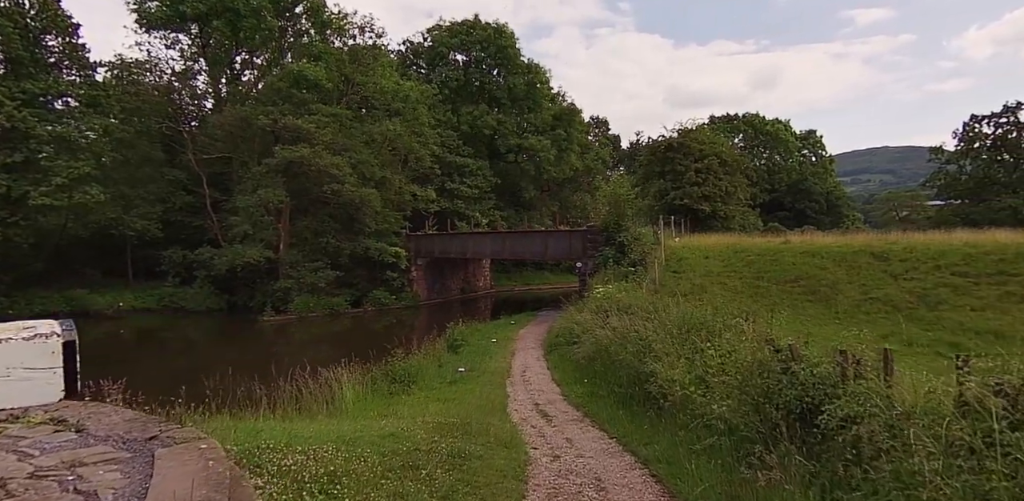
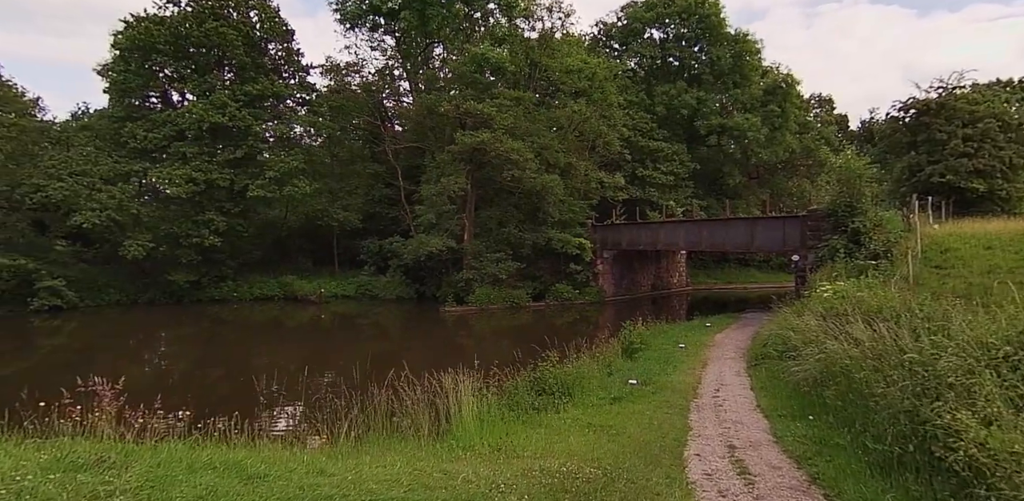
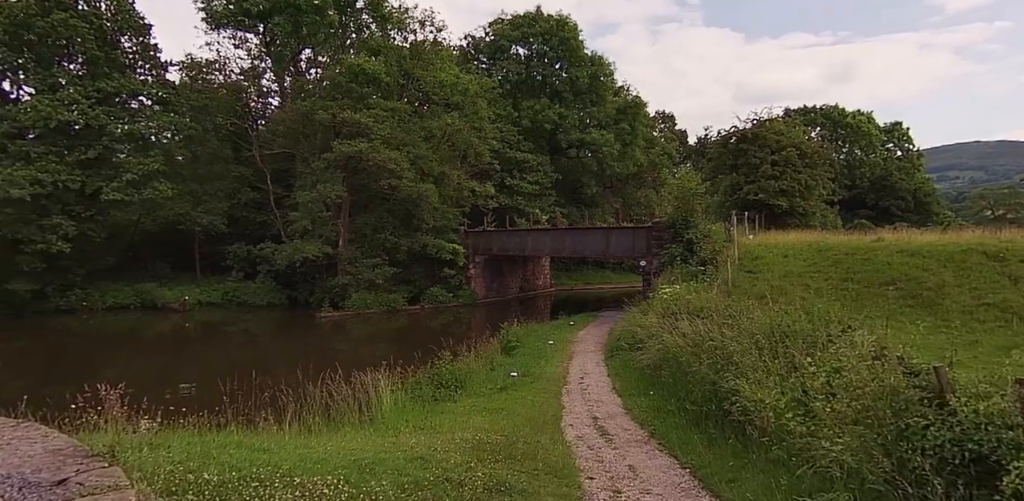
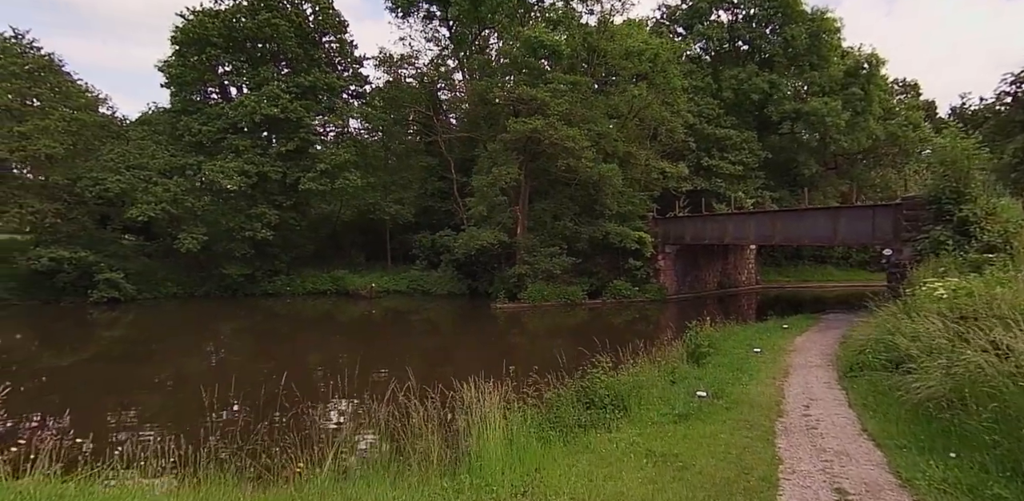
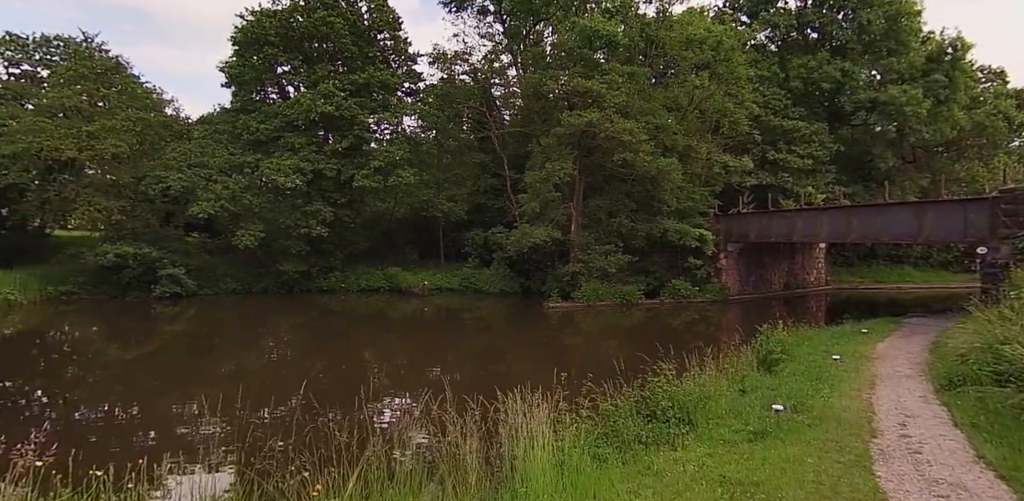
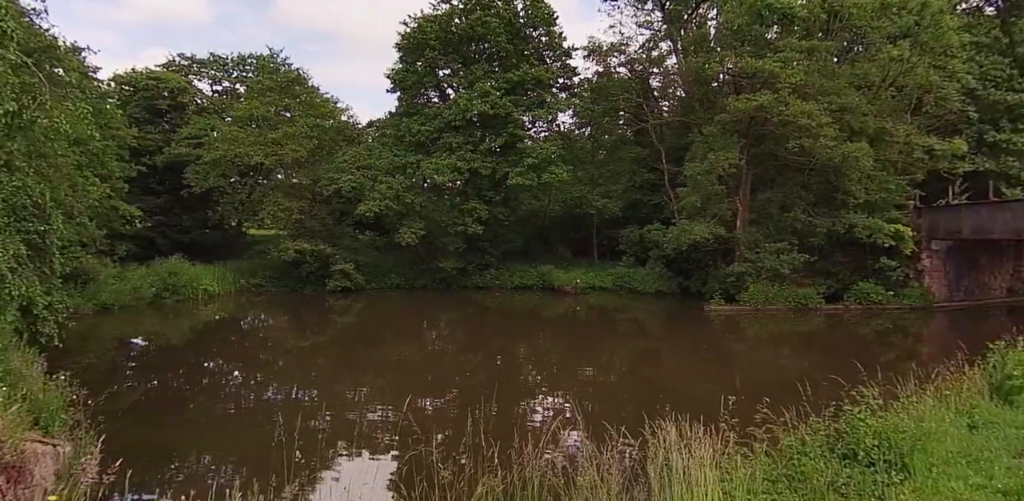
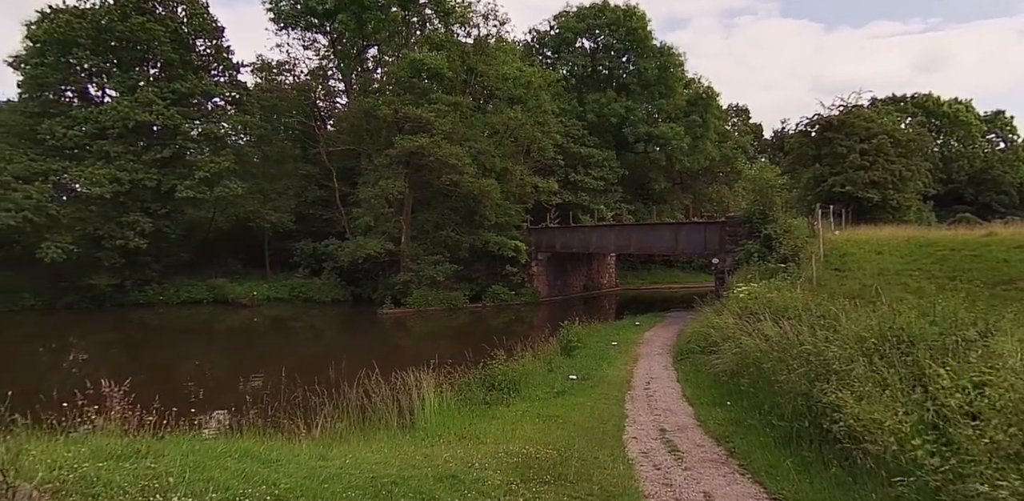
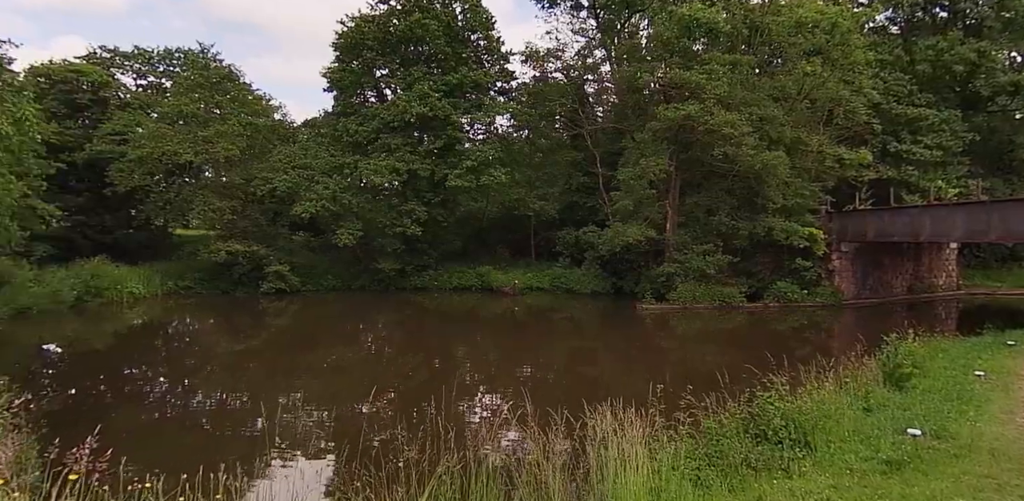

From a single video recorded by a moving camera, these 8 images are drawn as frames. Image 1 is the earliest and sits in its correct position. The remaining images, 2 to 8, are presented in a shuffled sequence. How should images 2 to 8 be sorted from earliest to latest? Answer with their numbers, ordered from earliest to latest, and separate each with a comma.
3, 7, 2, 4, 5, 8, 6
